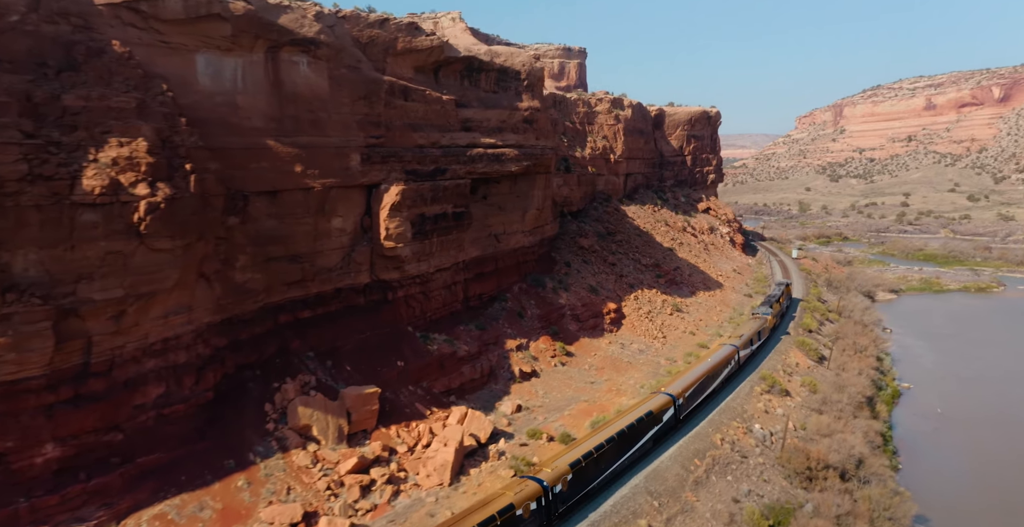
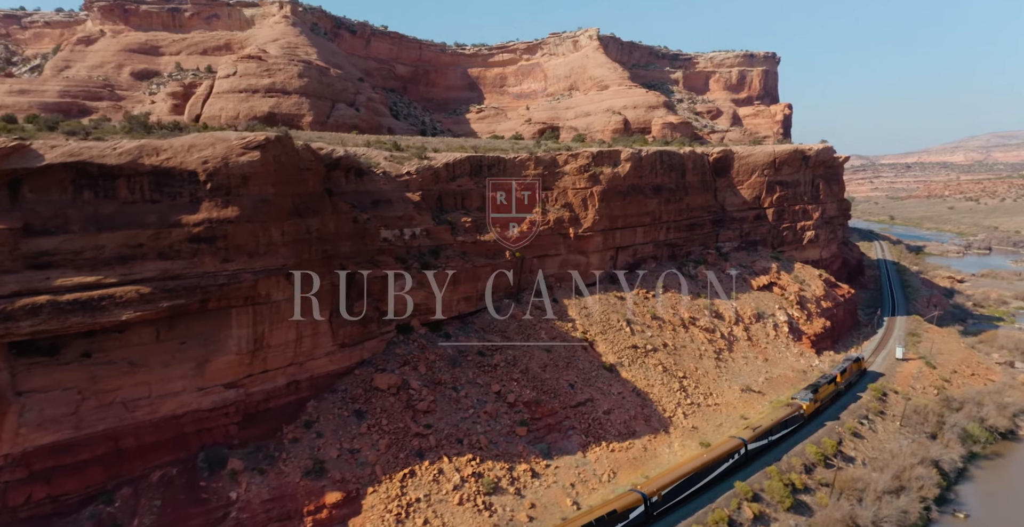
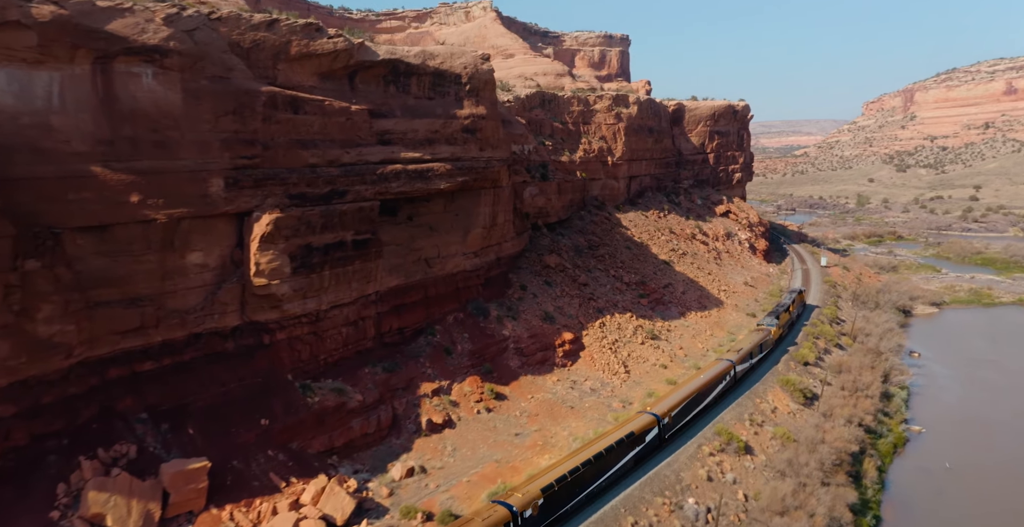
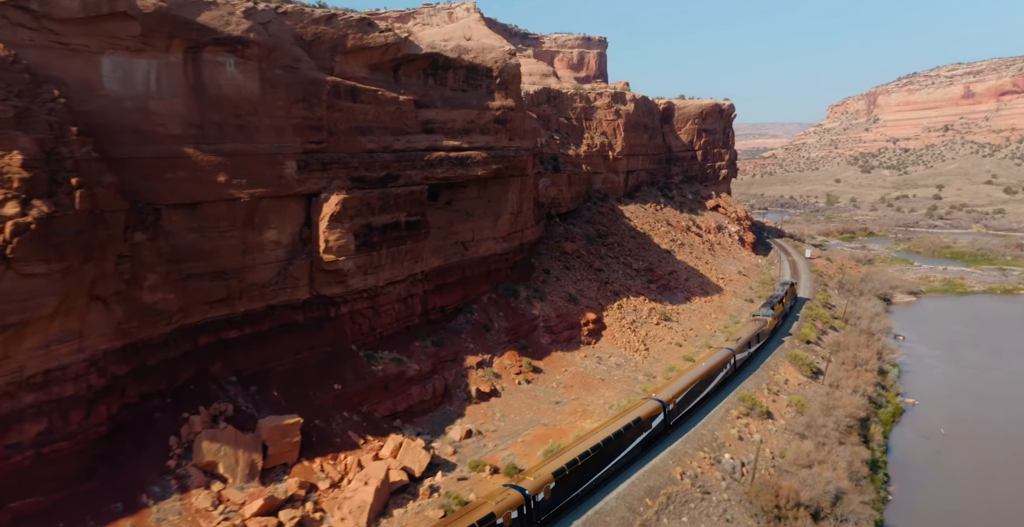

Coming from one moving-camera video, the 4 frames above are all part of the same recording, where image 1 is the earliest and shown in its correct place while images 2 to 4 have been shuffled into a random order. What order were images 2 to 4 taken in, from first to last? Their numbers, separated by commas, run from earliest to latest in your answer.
4, 3, 2
